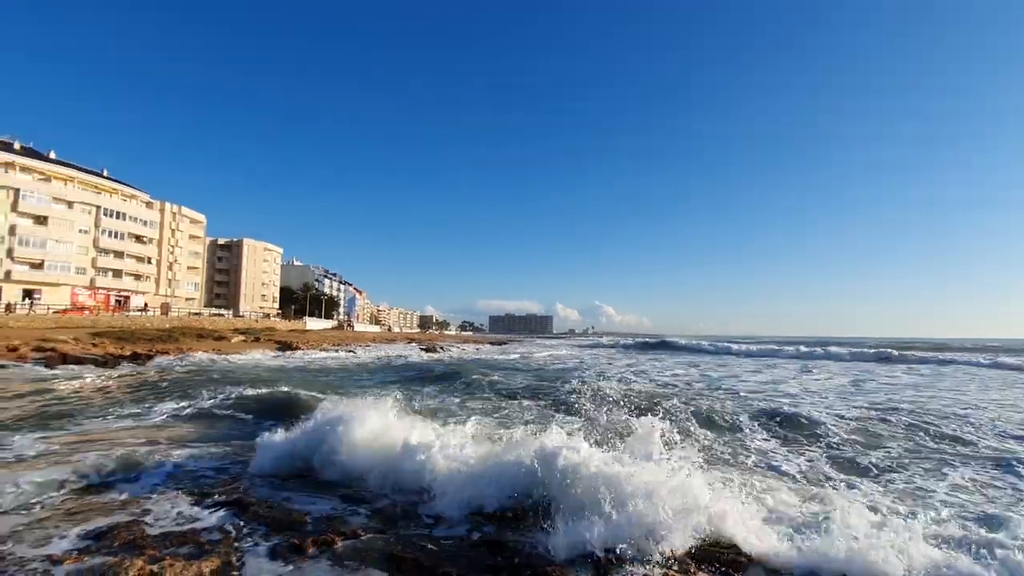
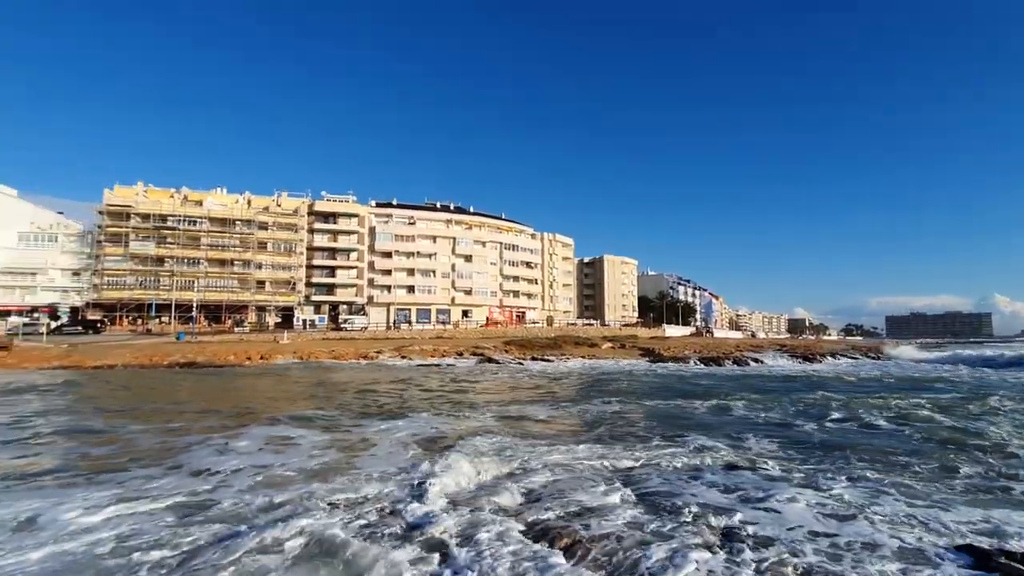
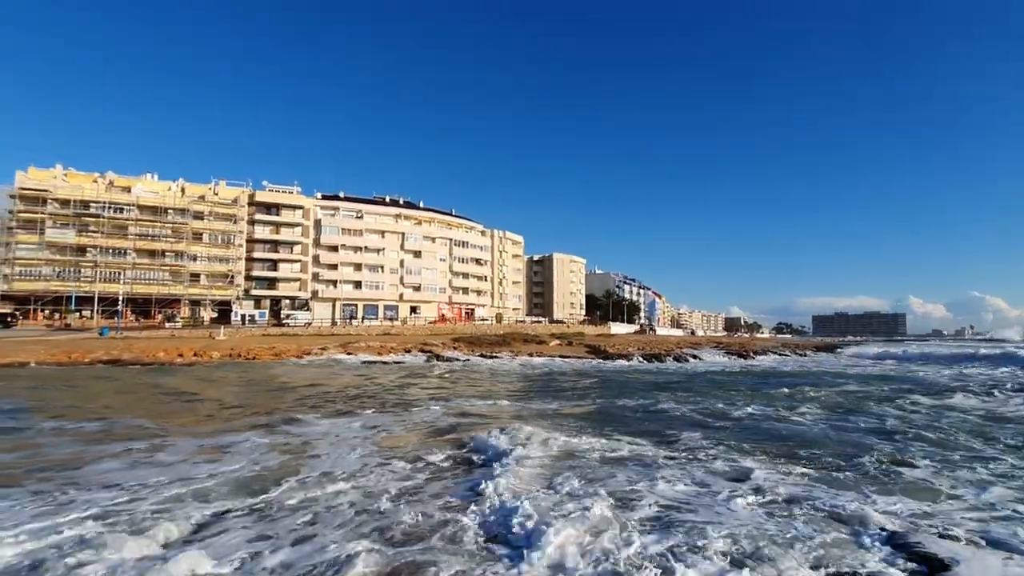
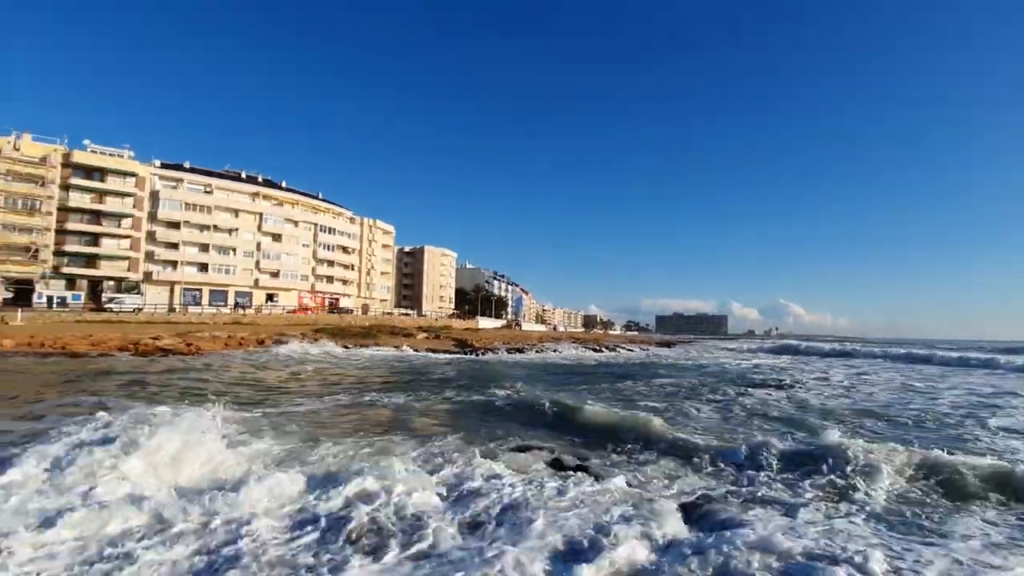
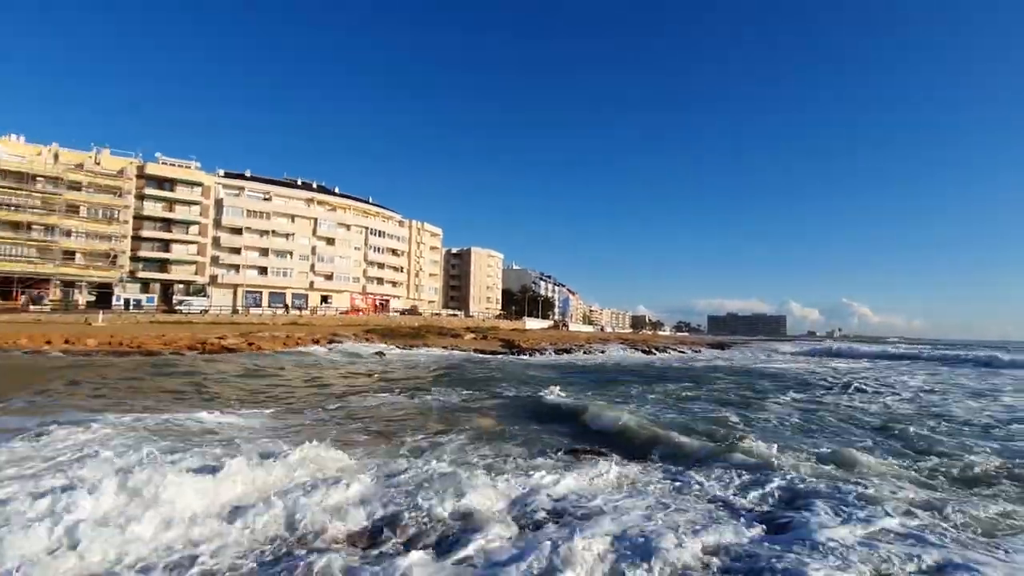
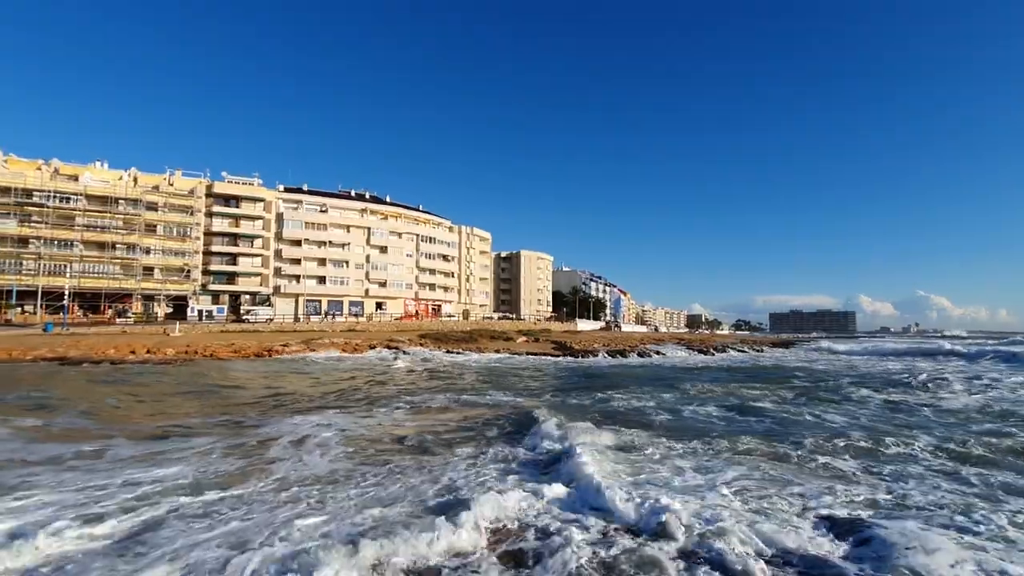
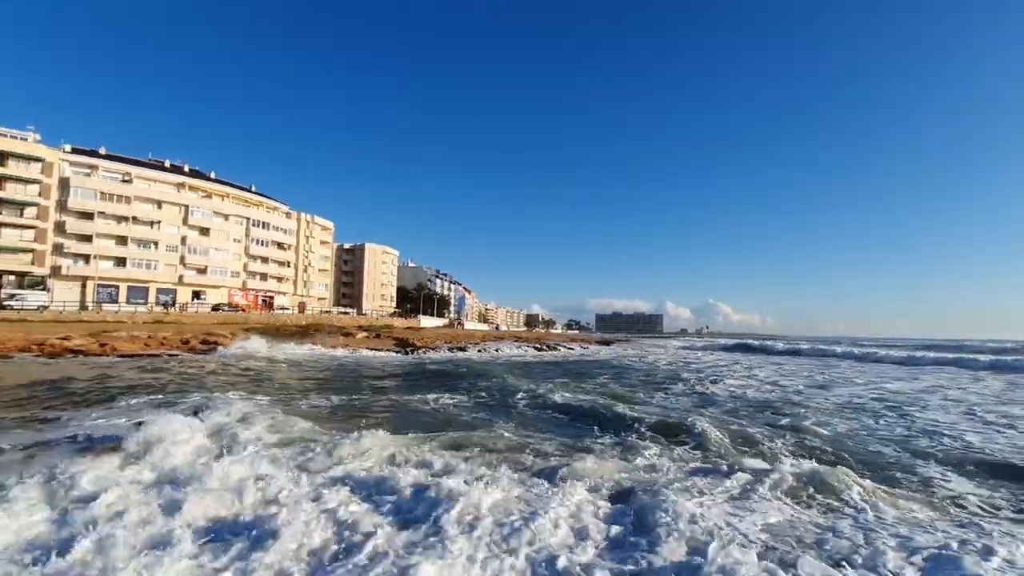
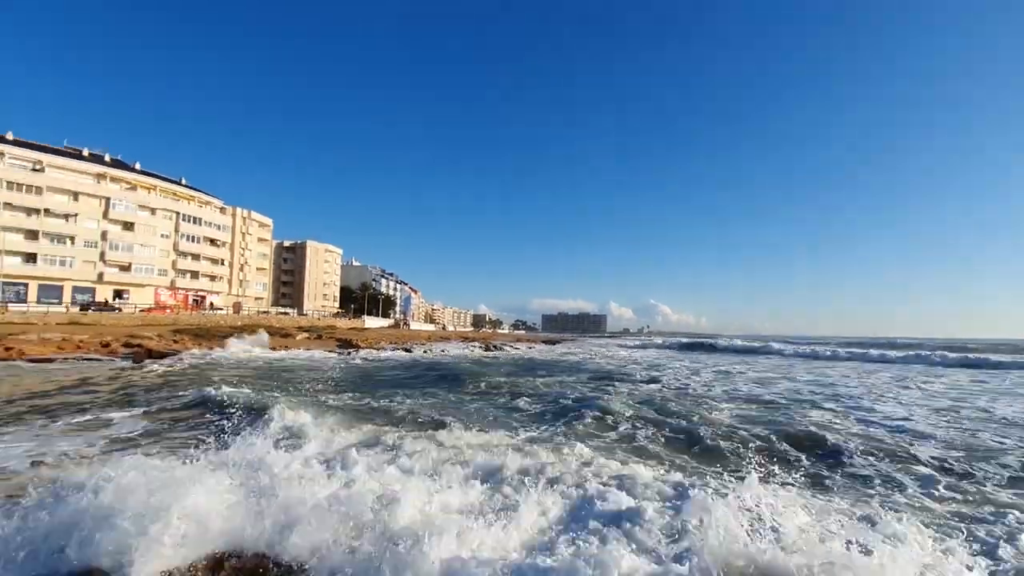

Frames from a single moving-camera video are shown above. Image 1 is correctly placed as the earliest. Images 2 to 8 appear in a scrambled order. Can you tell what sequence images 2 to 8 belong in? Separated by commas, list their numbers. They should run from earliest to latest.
8, 7, 4, 5, 6, 3, 2
